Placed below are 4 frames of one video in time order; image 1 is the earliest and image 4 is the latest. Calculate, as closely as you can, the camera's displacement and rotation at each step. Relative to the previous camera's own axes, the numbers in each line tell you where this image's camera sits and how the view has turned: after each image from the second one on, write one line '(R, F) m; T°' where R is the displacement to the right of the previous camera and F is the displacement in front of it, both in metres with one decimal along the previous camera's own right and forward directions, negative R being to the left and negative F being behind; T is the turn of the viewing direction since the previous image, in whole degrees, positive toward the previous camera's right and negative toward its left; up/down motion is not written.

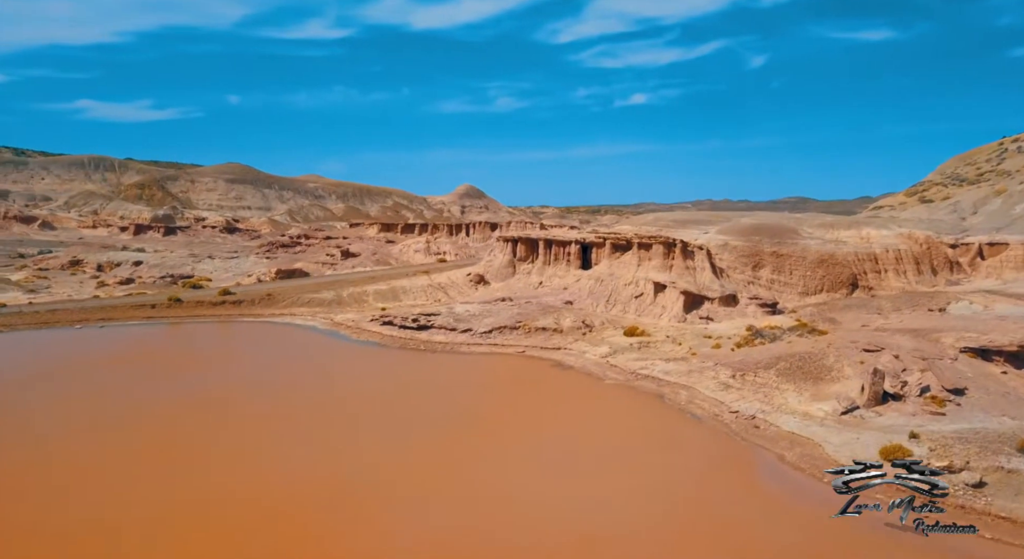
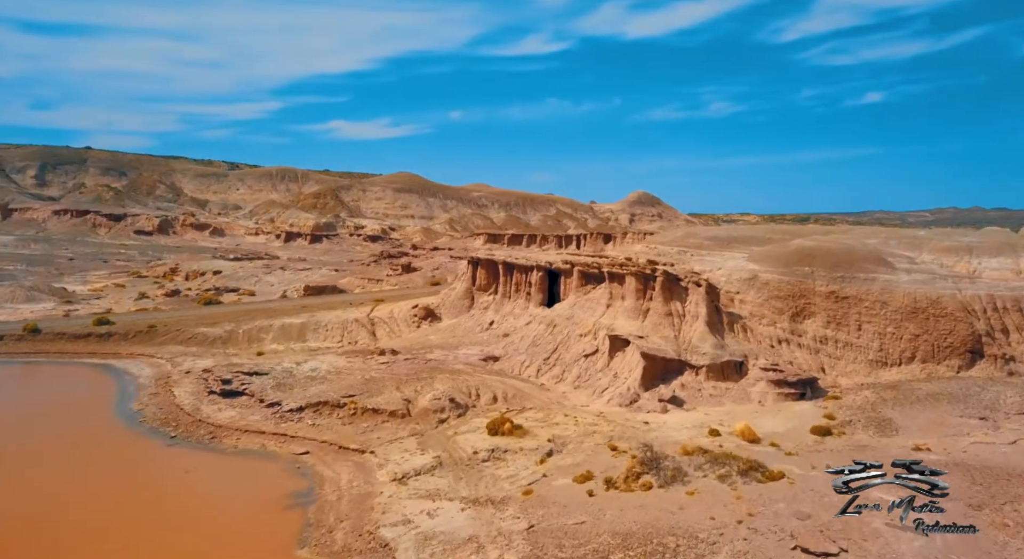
(+11.1, +12.7) m; -16°
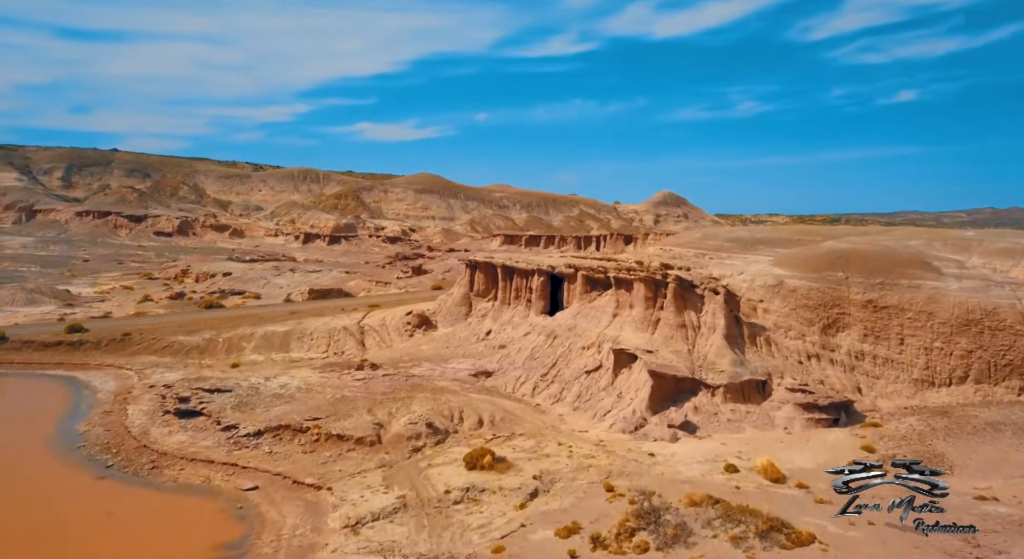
(+1.0, +2.7) m; -2°
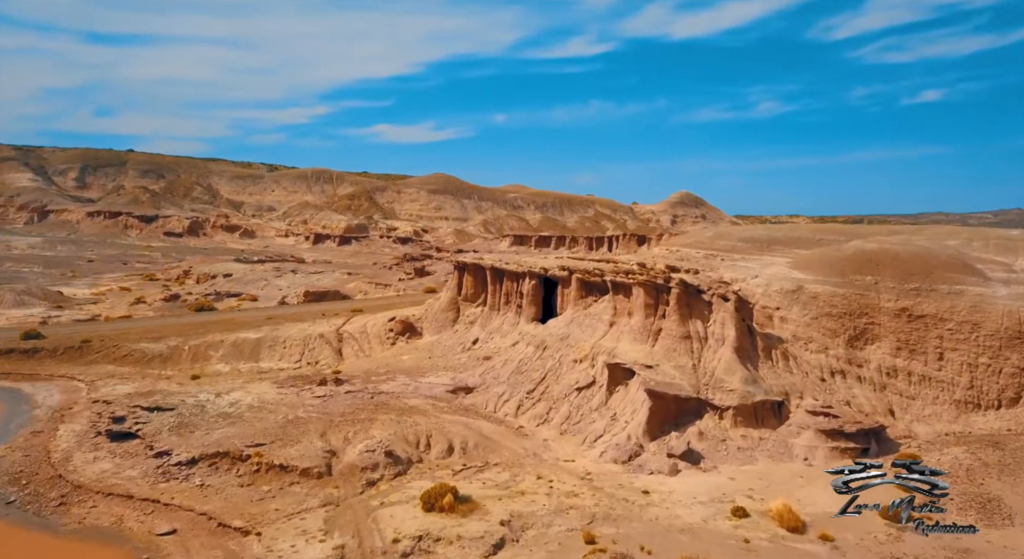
(+1.0, +2.7) m; -1°
